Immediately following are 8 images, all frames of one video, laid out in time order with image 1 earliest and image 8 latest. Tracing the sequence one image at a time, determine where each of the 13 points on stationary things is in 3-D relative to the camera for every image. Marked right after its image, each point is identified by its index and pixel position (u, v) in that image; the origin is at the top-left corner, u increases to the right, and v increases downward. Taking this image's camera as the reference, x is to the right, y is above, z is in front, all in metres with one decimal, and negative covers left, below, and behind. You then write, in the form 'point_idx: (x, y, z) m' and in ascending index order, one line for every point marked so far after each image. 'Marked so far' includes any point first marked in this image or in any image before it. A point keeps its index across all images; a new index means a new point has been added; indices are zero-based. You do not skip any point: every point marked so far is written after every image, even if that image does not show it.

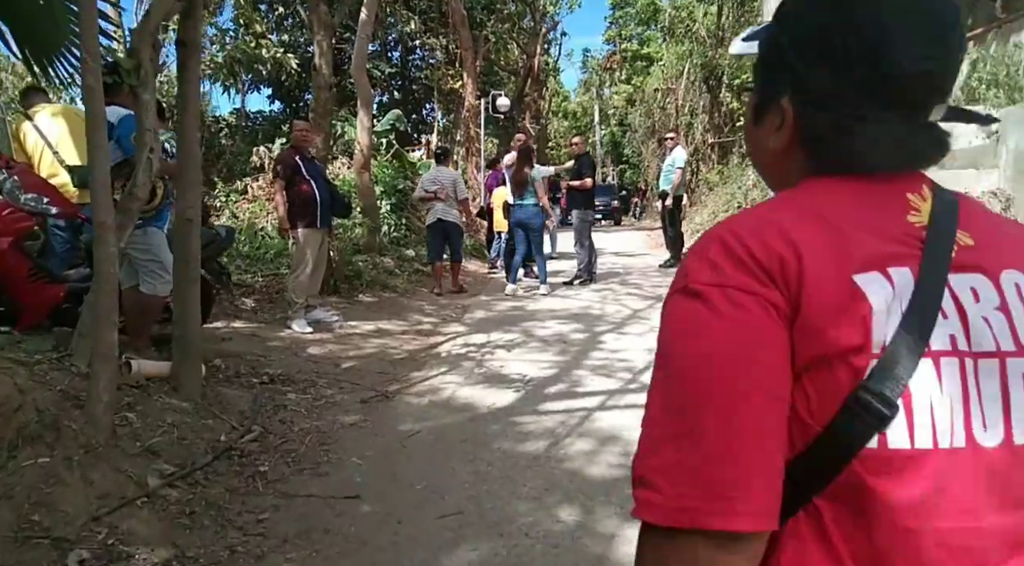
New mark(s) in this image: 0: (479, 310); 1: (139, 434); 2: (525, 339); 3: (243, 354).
0: (-0.4, -0.3, +7.9) m
1: (-1.8, -0.7, +3.4) m
2: (+0.1, -0.5, +6.4) m
3: (-2.0, -0.5, +5.3) m
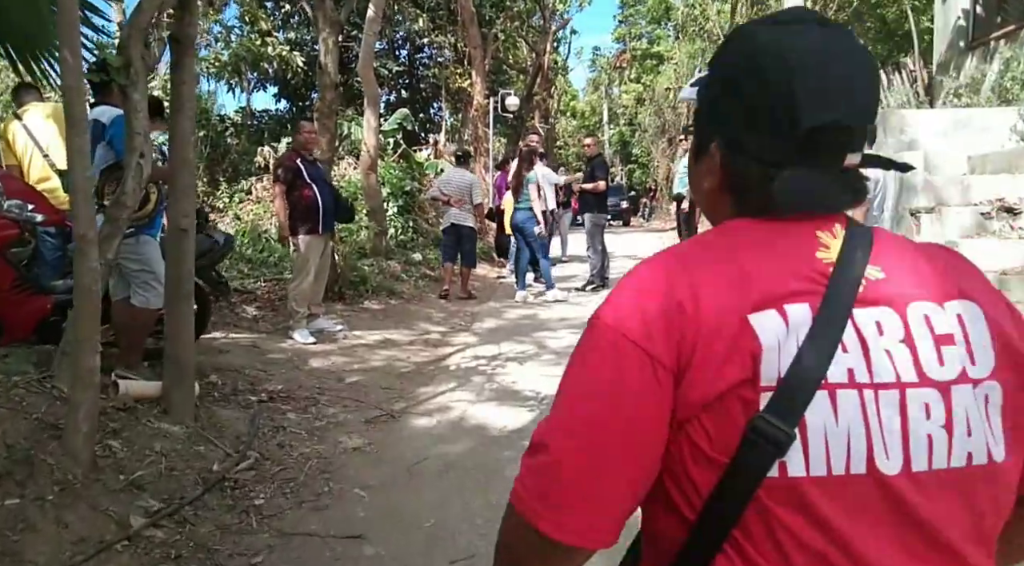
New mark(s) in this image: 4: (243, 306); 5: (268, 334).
0: (-0.2, -0.4, +7.6) m
1: (-1.7, -0.8, +3.1) m
2: (+0.2, -0.6, +6.1) m
3: (-1.9, -0.6, +5.0) m
4: (-2.6, -0.2, +6.9) m
5: (-2.1, -0.4, +6.1) m
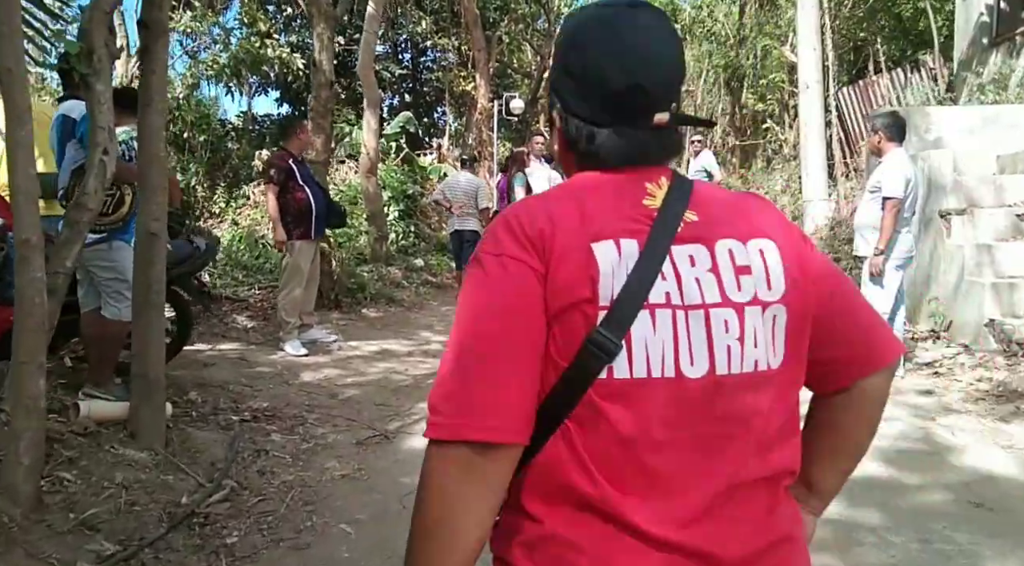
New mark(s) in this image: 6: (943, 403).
0: (-0.2, -0.5, +7.2) m
1: (-1.7, -0.8, +2.7) m
2: (+0.3, -0.6, +5.8) m
3: (-1.9, -0.7, +4.7) m
4: (-2.6, -0.3, +6.5) m
5: (-2.1, -0.5, +5.8) m
6: (+2.8, -0.8, +4.6) m
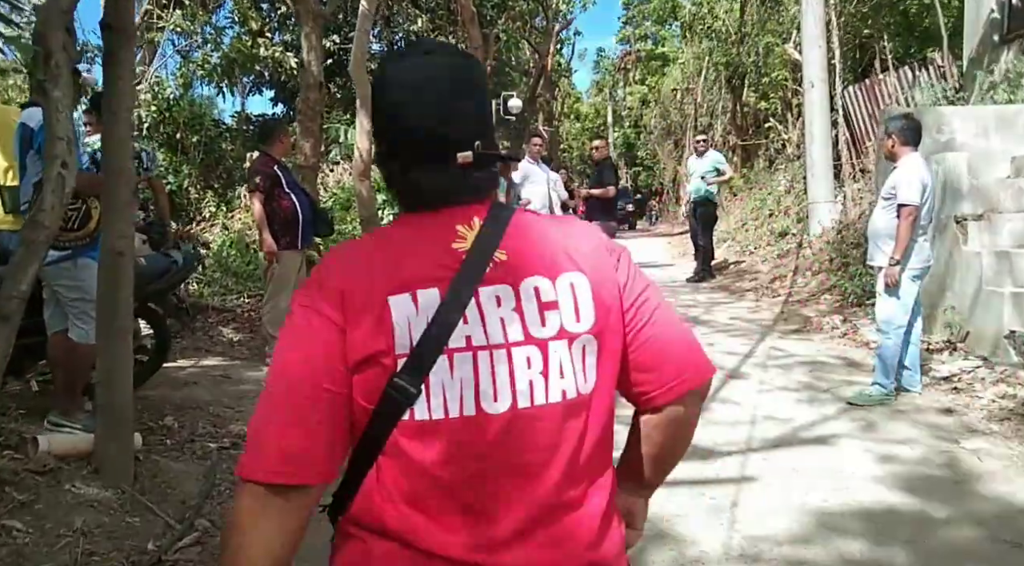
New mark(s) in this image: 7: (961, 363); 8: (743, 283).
0: (-0.2, -0.5, +7.0) m
1: (-1.7, -0.9, +2.5) m
2: (+0.2, -0.7, +5.5) m
3: (-1.9, -0.8, +4.4) m
4: (-2.6, -0.4, +6.3) m
5: (-2.1, -0.6, +5.5) m
6: (+2.8, -0.9, +4.4) m
7: (+3.4, -0.6, +5.4) m
8: (+3.1, 0.0, +9.5) m
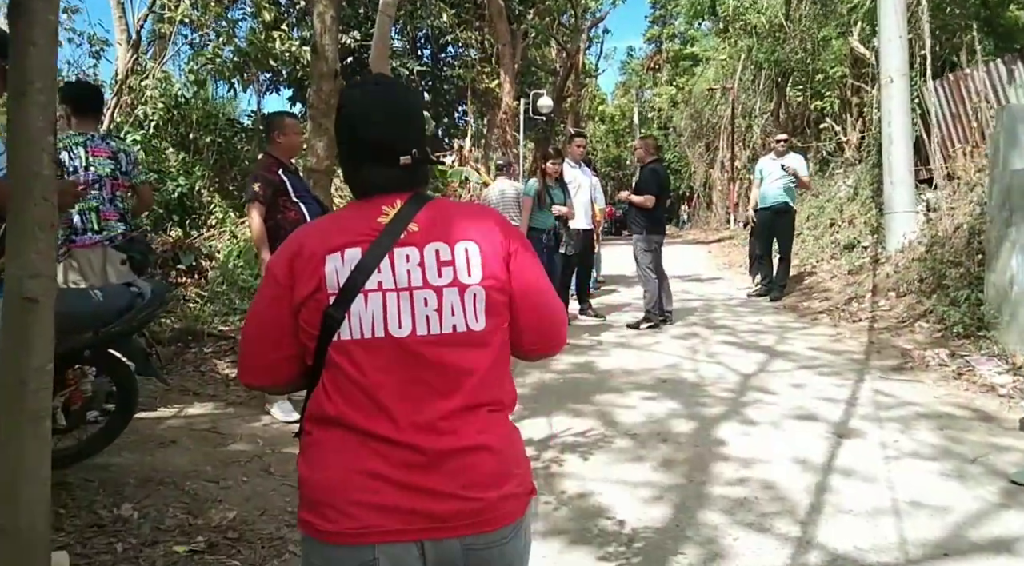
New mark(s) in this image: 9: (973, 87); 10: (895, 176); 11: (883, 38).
0: (+0.2, -0.7, +6.0) m
1: (-1.4, -1.1, +1.5) m
2: (+0.6, -0.9, +4.5) m
3: (-1.6, -1.0, +3.4) m
4: (-2.2, -0.6, +5.3) m
5: (-1.7, -0.8, +4.5) m
6: (+3.1, -1.1, +3.3) m
7: (+3.8, -0.8, +4.3) m
8: (+3.6, -0.3, +8.4) m
9: (+5.6, +2.4, +8.6) m
10: (+4.6, +1.3, +8.5) m
11: (+4.4, +2.9, +8.5) m
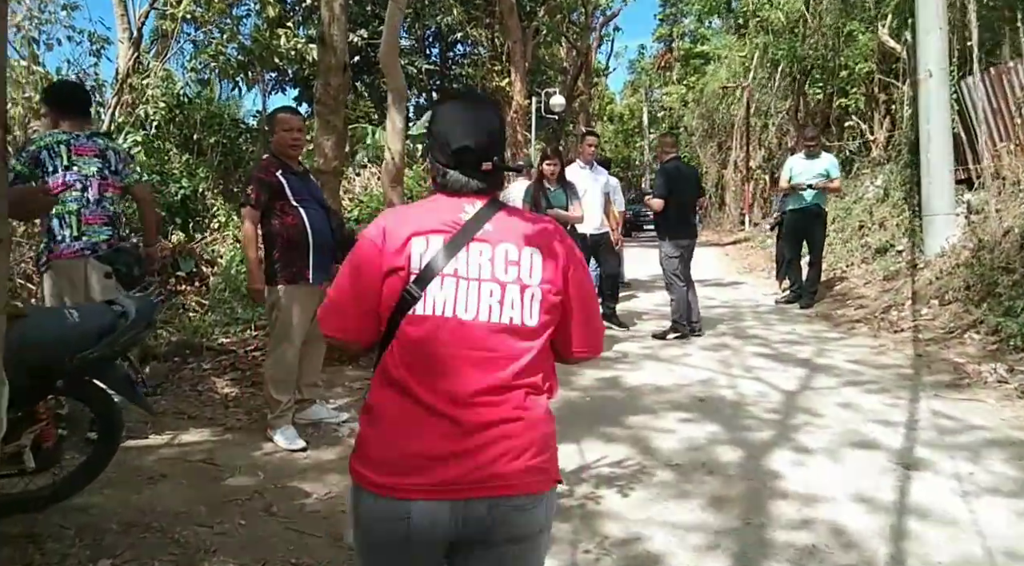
0: (+0.3, -0.8, +5.5) m
1: (-1.3, -1.2, +1.1) m
2: (+0.7, -1.0, +4.0) m
3: (-1.4, -1.0, +3.0) m
4: (-2.1, -0.7, +4.9) m
5: (-1.6, -0.9, +4.1) m
6: (+3.2, -1.1, +2.8) m
7: (+3.9, -0.9, +3.8) m
8: (+3.7, -0.3, +7.9) m
9: (+5.8, +2.3, +8.1) m
10: (+4.7, +1.2, +8.0) m
11: (+4.6, +2.9, +8.1) m
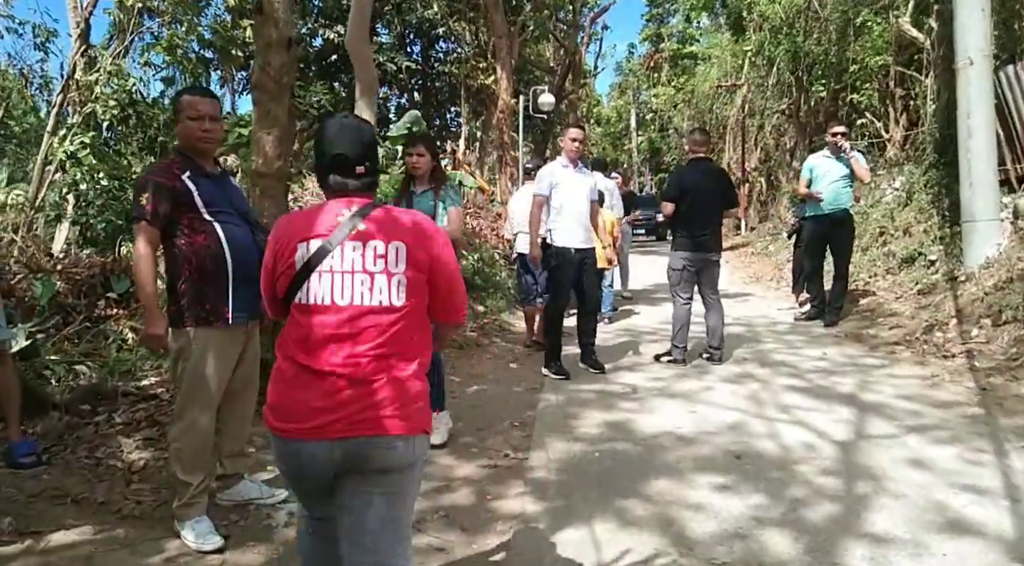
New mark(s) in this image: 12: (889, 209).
0: (+0.3, -1.0, +4.5) m
1: (-1.3, -1.4, 0.0) m
2: (+0.7, -1.2, +3.0) m
3: (-1.5, -1.2, +1.9) m
4: (-2.1, -0.8, +3.8) m
5: (-1.6, -1.0, +3.1) m
6: (+3.2, -1.3, +1.8) m
7: (+3.9, -1.0, +2.9) m
8: (+3.6, -0.5, +7.0) m
9: (+5.7, +2.2, +7.2) m
10: (+4.6, +1.0, +7.1) m
11: (+4.5, +2.7, +7.1) m
12: (+5.2, +1.0, +9.8) m
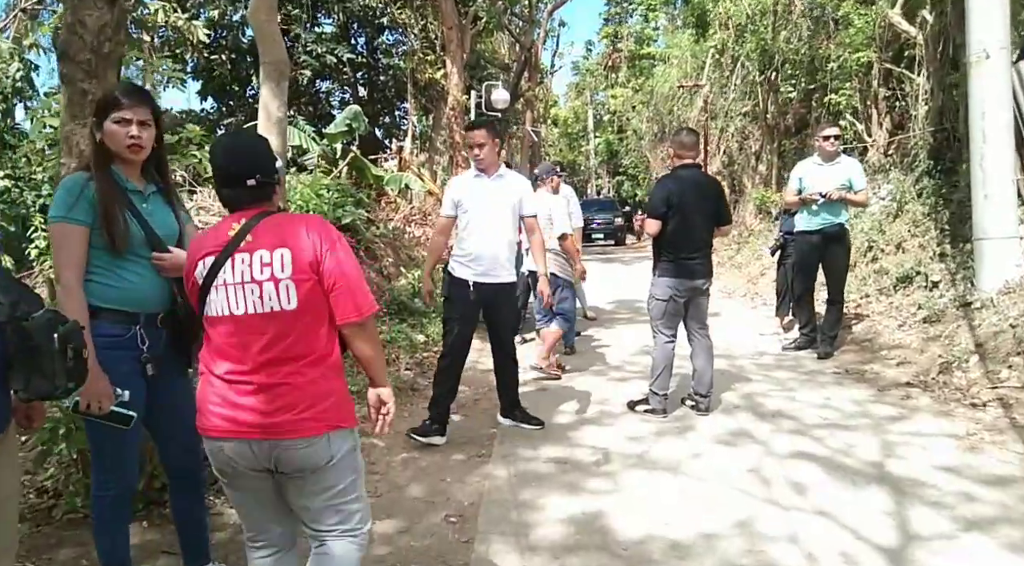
0: (0.0, -1.2, +3.3) m
1: (-1.3, -1.6, -1.3) m
2: (+0.5, -1.4, +1.8) m
3: (-1.6, -1.4, +0.6) m
4: (-2.4, -1.1, +2.5) m
5: (-1.9, -1.3, +1.7) m
6: (+3.1, -1.5, +0.8) m
7: (+3.7, -1.3, +1.9) m
8: (+3.2, -0.7, +6.0) m
9: (+5.2, +1.9, +6.3) m
10: (+4.1, +0.8, +6.1) m
11: (+4.0, +2.5, +6.2) m
12: (+4.5, +0.8, +8.9) m
